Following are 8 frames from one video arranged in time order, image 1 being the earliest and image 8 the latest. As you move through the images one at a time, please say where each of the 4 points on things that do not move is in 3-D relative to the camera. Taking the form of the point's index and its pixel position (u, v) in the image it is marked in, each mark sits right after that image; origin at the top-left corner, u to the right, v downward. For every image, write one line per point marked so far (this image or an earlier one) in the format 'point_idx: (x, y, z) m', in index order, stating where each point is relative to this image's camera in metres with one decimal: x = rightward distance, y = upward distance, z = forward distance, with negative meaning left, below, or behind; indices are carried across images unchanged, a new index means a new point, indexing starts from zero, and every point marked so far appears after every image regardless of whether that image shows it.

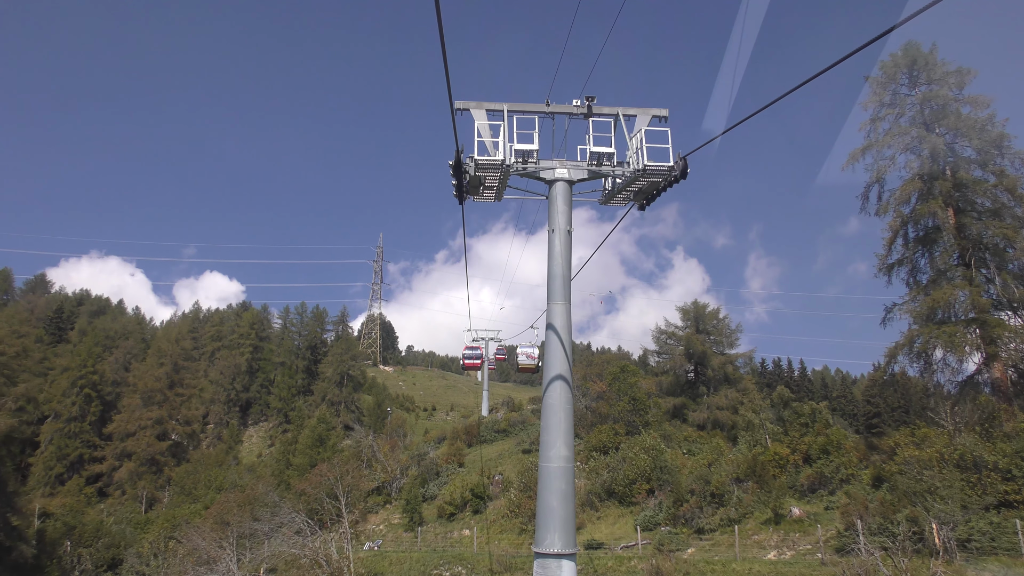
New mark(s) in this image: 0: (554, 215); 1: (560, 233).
0: (+0.9, +1.6, +11.9) m
1: (+1.1, +1.2, +11.8) m
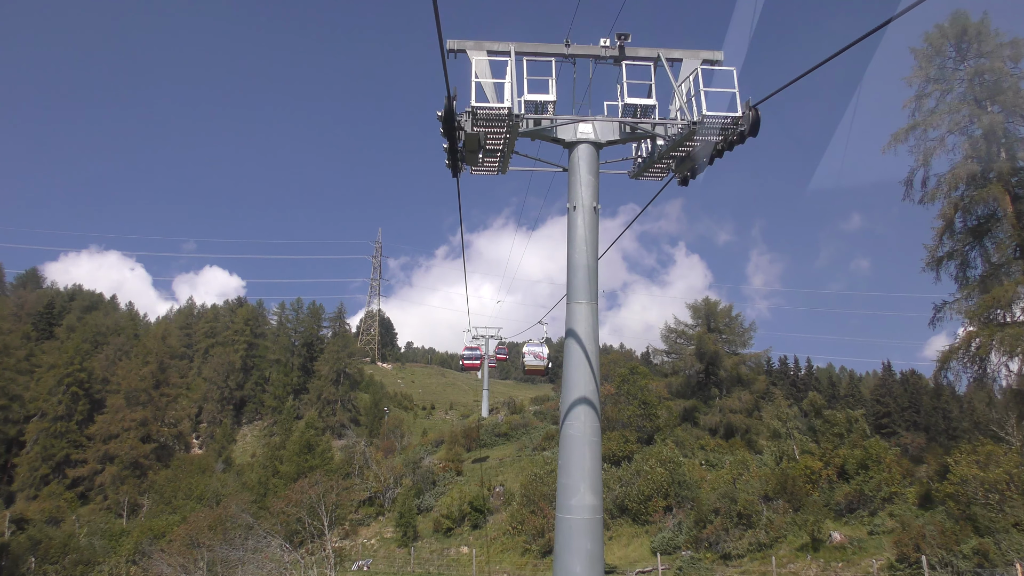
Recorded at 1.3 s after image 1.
0: (+1.1, +1.7, +9.1) m
1: (+1.2, +1.3, +9.0) m
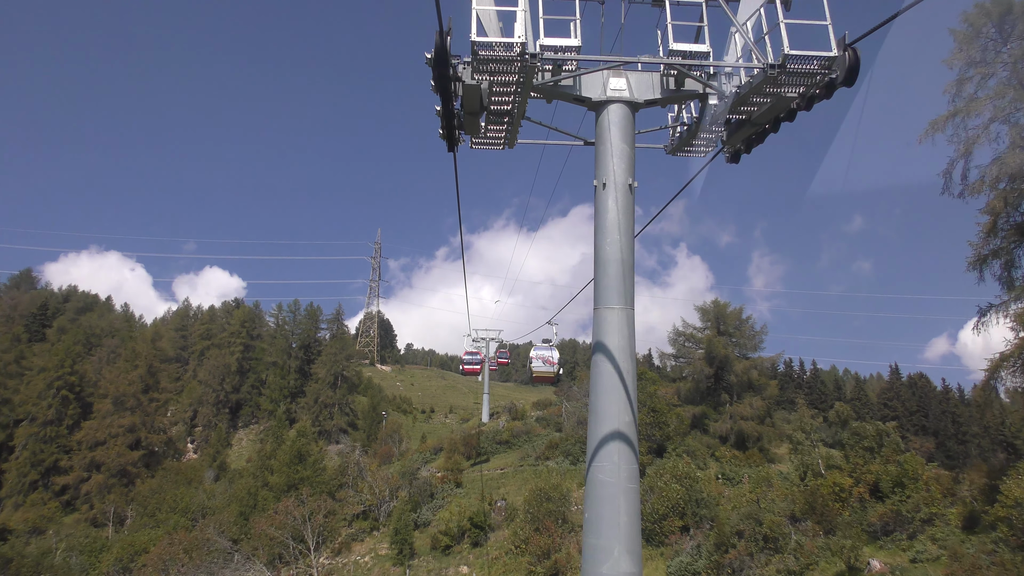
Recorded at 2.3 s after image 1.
0: (+1.2, +1.7, +7.1) m
1: (+1.4, +1.3, +7.0) m
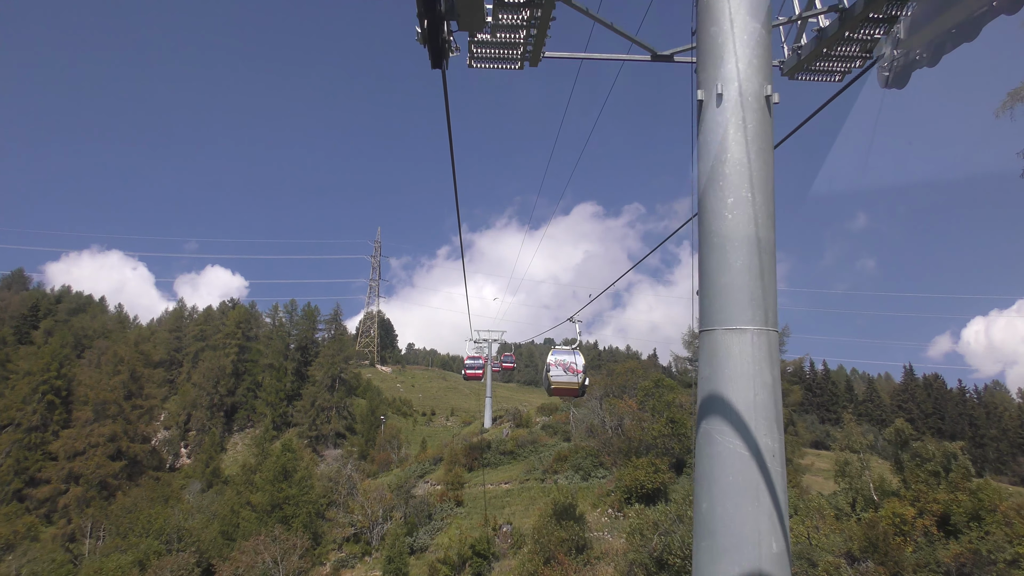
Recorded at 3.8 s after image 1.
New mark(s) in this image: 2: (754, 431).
0: (+1.5, +1.7, +3.8) m
1: (+1.6, +1.3, +3.7) m
2: (+1.7, -1.0, +3.5) m
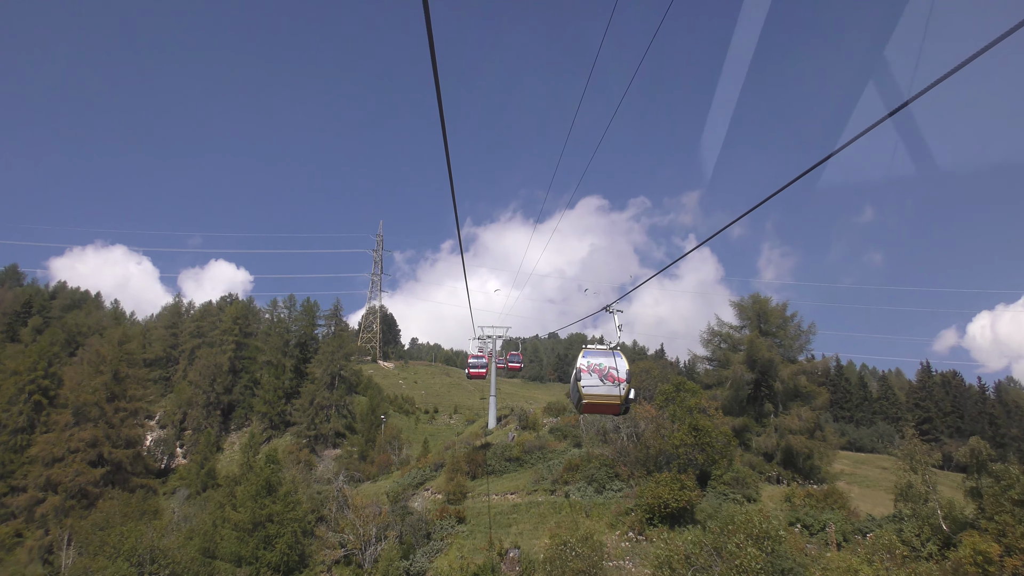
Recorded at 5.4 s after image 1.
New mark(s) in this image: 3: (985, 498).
0: (+1.6, +1.6, +0.5) m
1: (+1.8, +1.2, +0.4) m
2: (+1.9, -1.0, +0.2) m
3: (+16.9, -7.4, +18.7) m
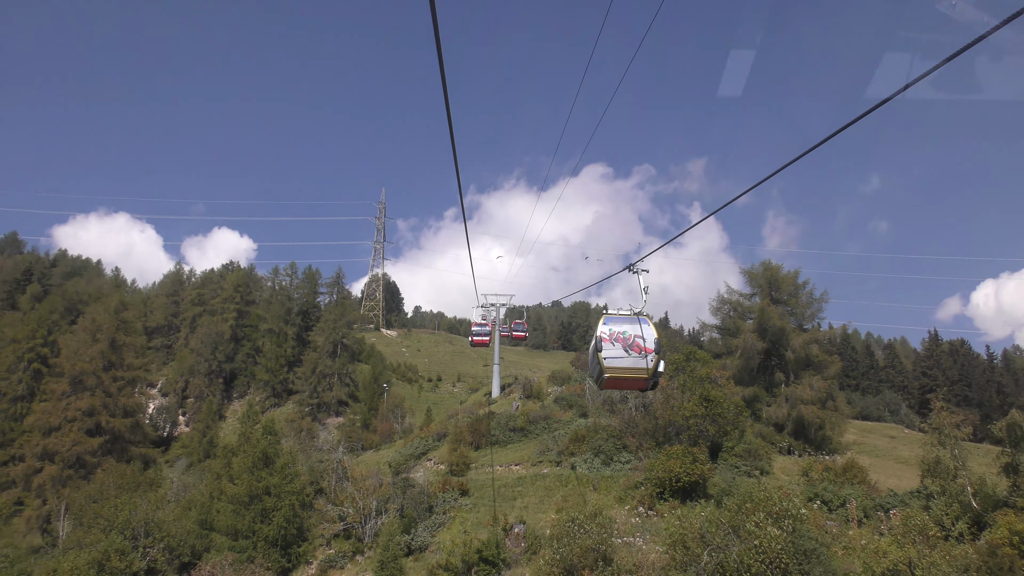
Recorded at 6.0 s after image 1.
0: (+1.7, +1.8, -1.3) m
1: (+1.9, +1.4, -1.4) m
2: (+1.9, -0.9, -1.4) m
3: (+17.0, -6.2, +17.4) m
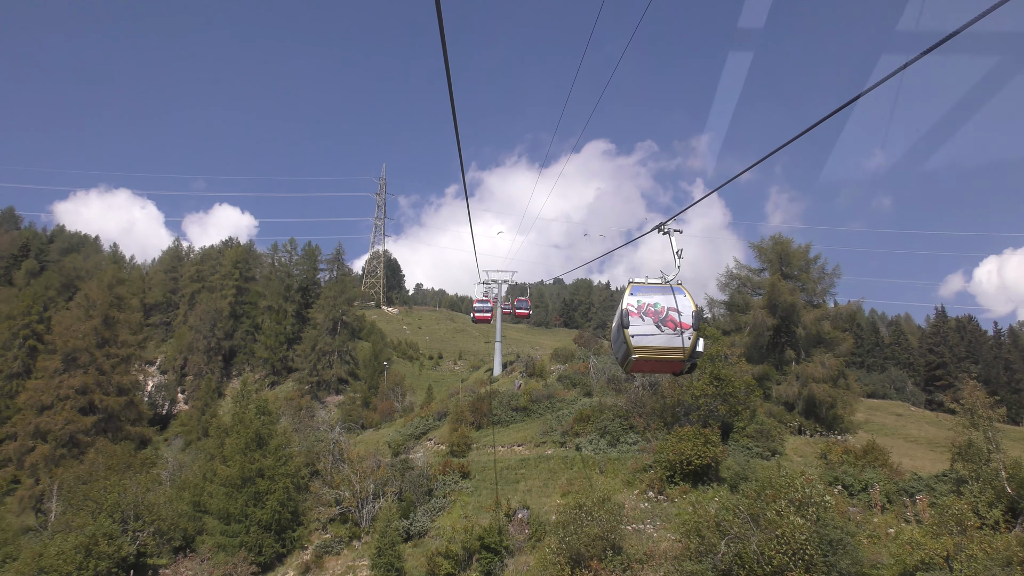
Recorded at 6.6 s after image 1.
0: (+1.8, +1.8, -2.9) m
1: (+1.9, +1.4, -2.9) m
2: (+2.0, -0.8, -2.9) m
3: (+17.2, -5.3, +16.1) m
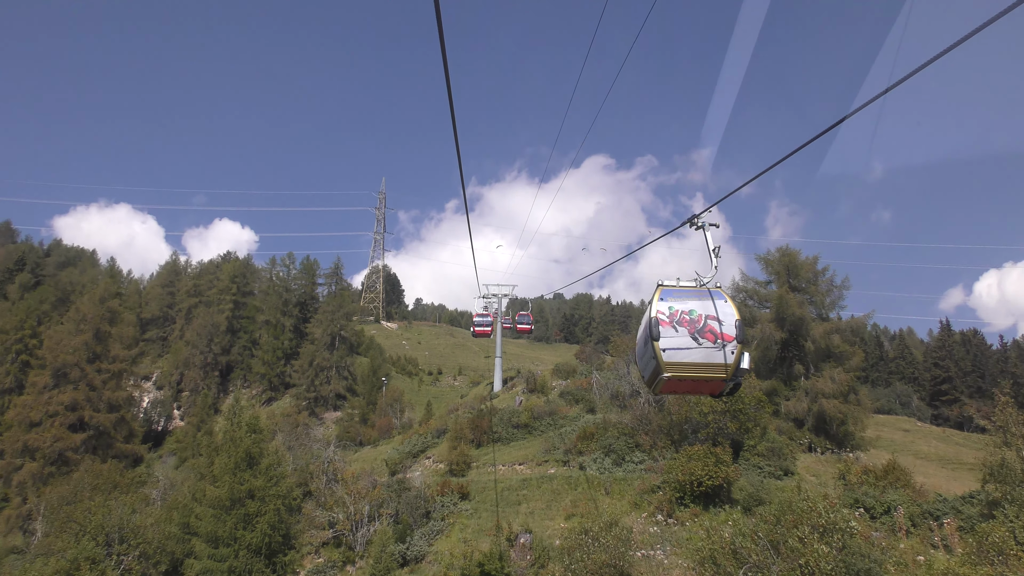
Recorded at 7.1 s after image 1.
0: (+1.8, +2.1, -3.7) m
1: (+2.0, +1.6, -3.8) m
2: (+2.0, -0.6, -3.8) m
3: (+17.2, -5.6, +15.0) m
